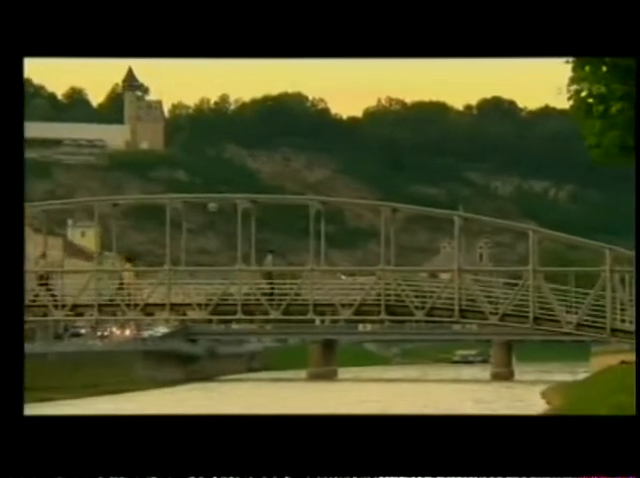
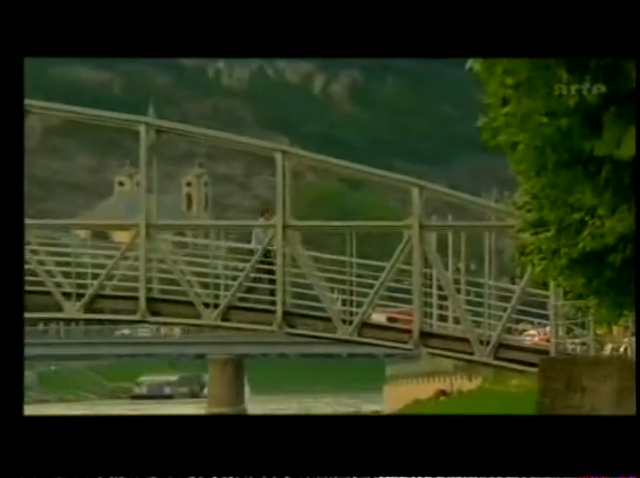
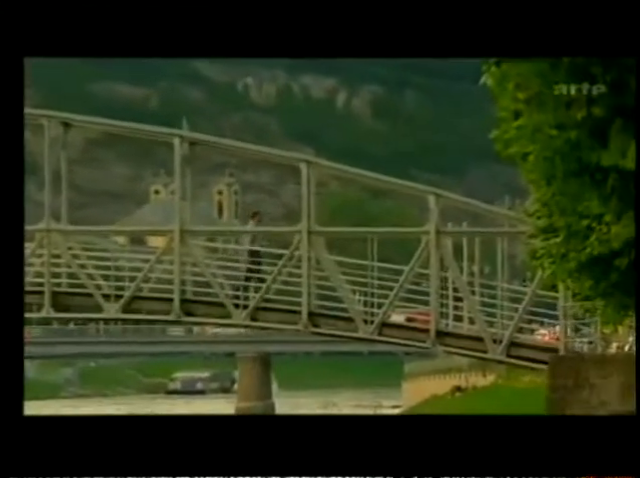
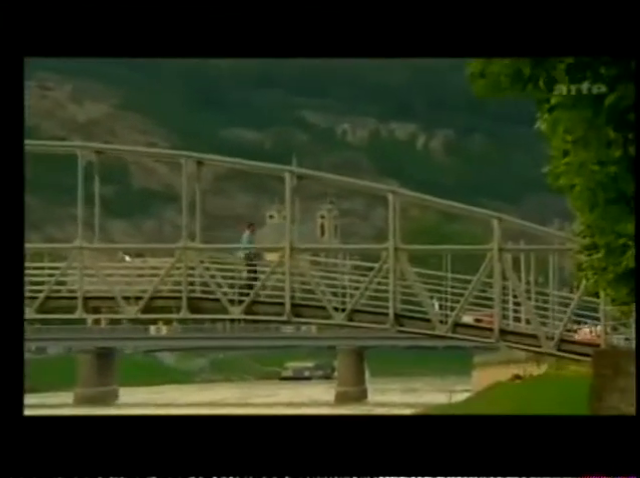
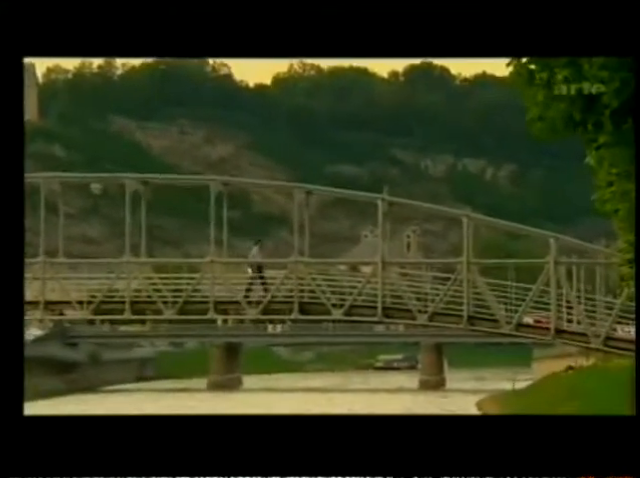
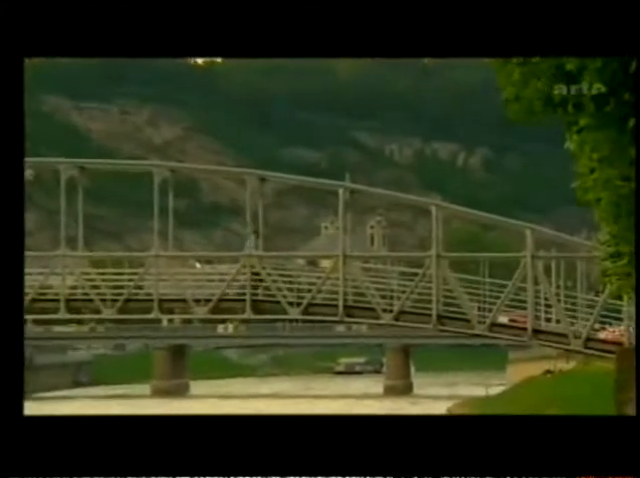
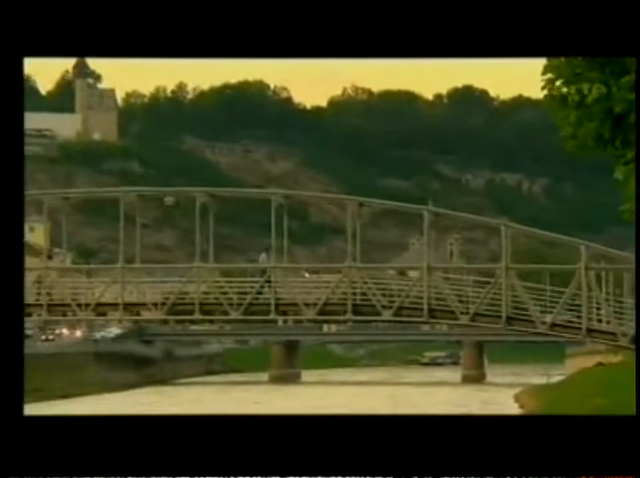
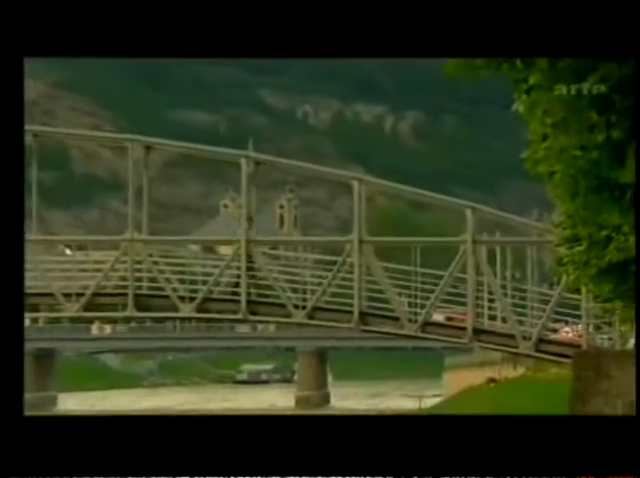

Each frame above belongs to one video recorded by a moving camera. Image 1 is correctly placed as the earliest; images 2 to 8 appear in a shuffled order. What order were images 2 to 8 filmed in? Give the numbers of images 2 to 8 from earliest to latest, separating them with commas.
7, 5, 6, 4, 8, 3, 2
